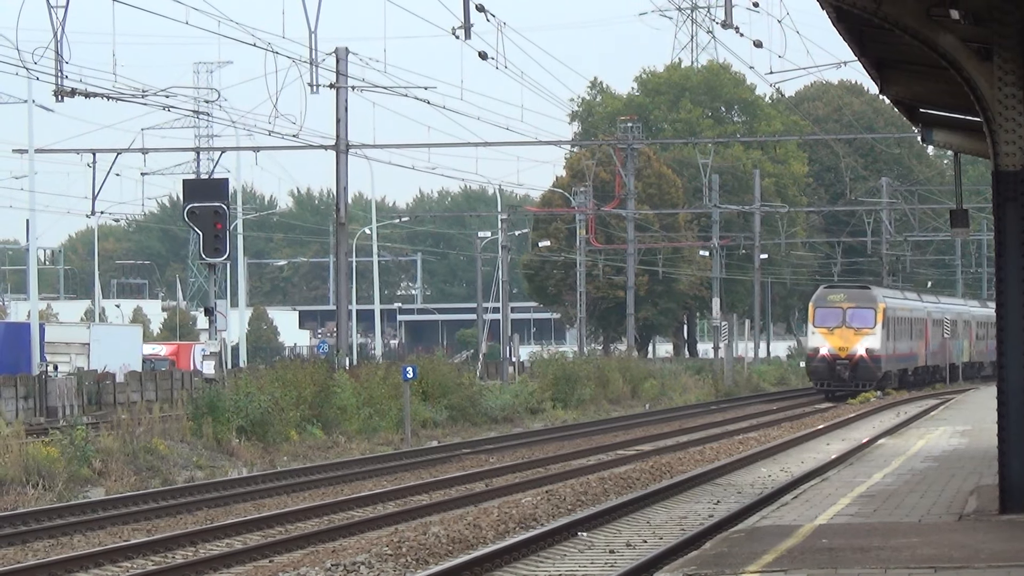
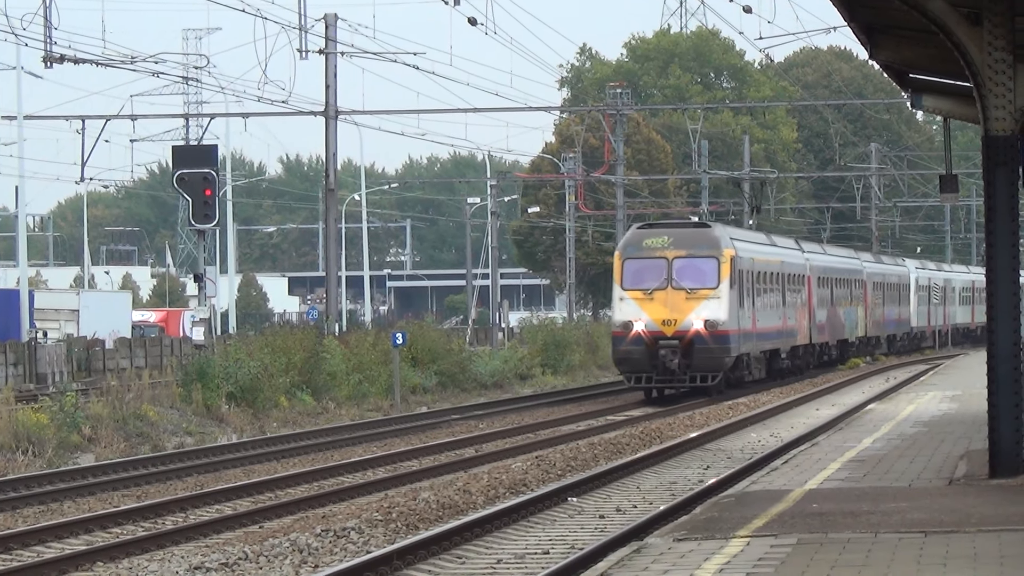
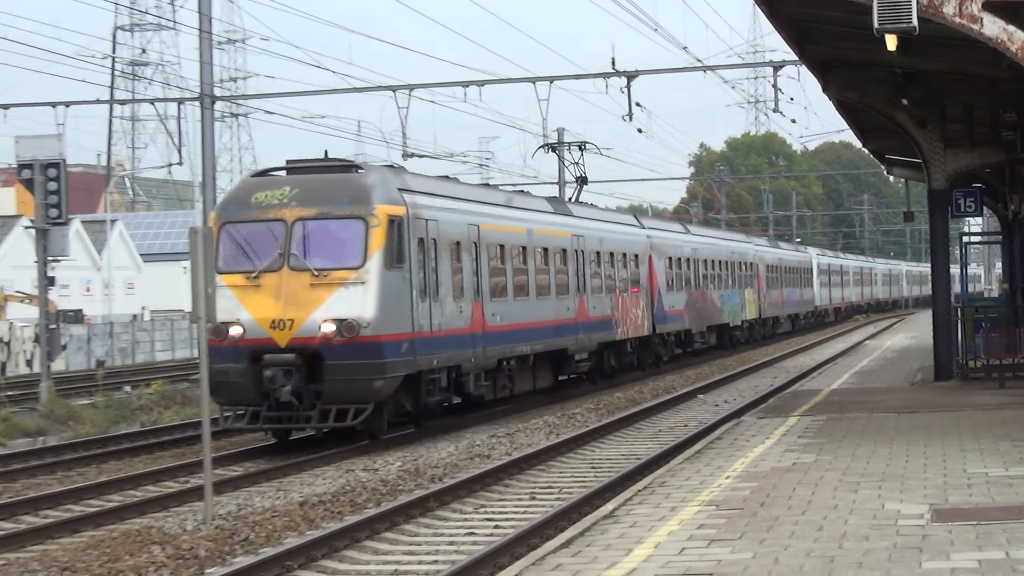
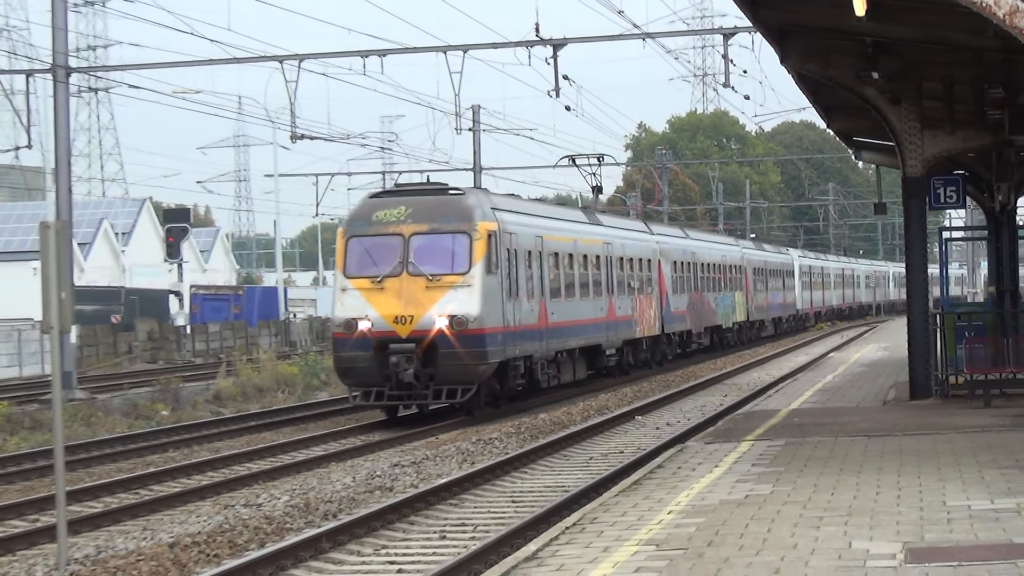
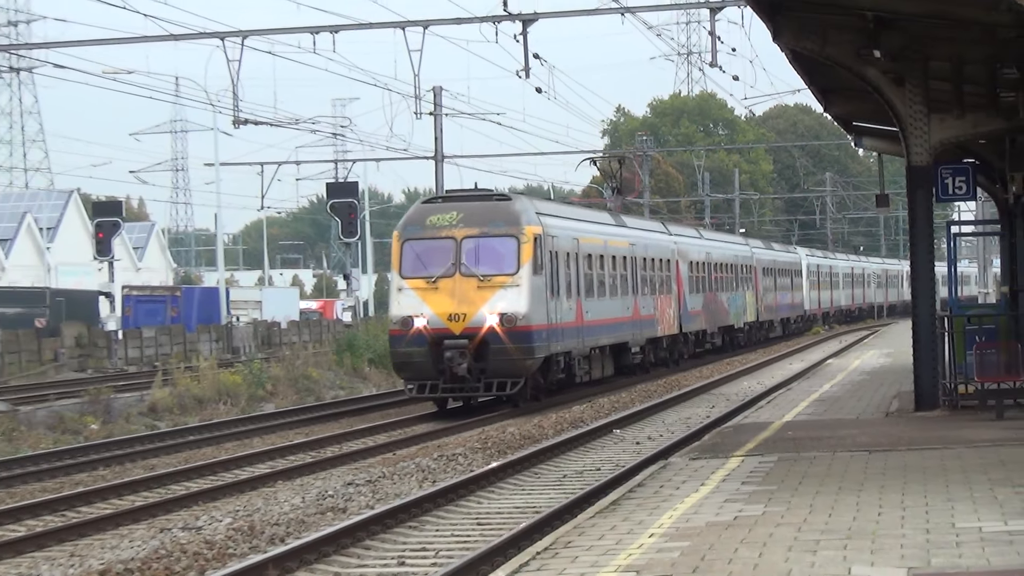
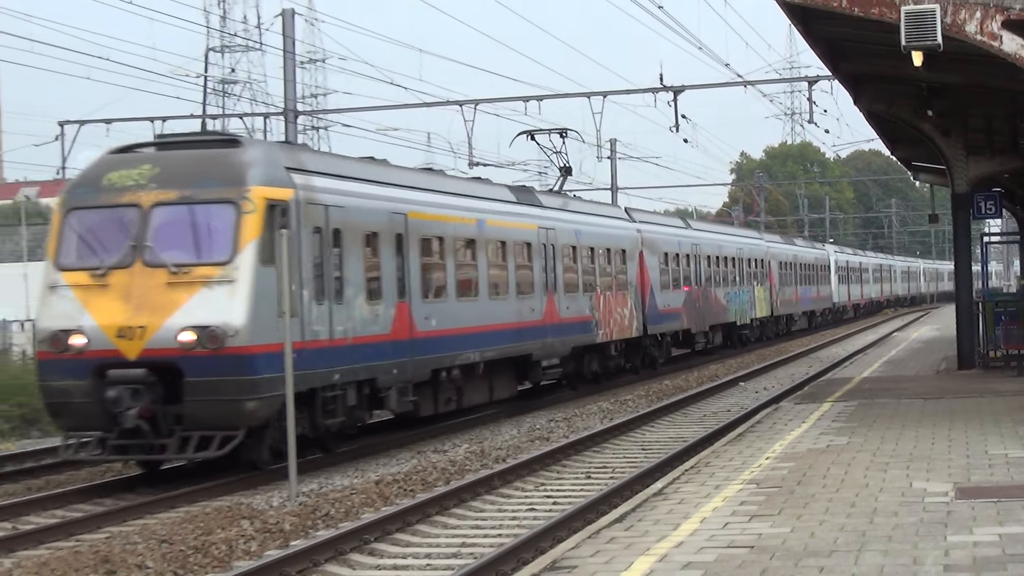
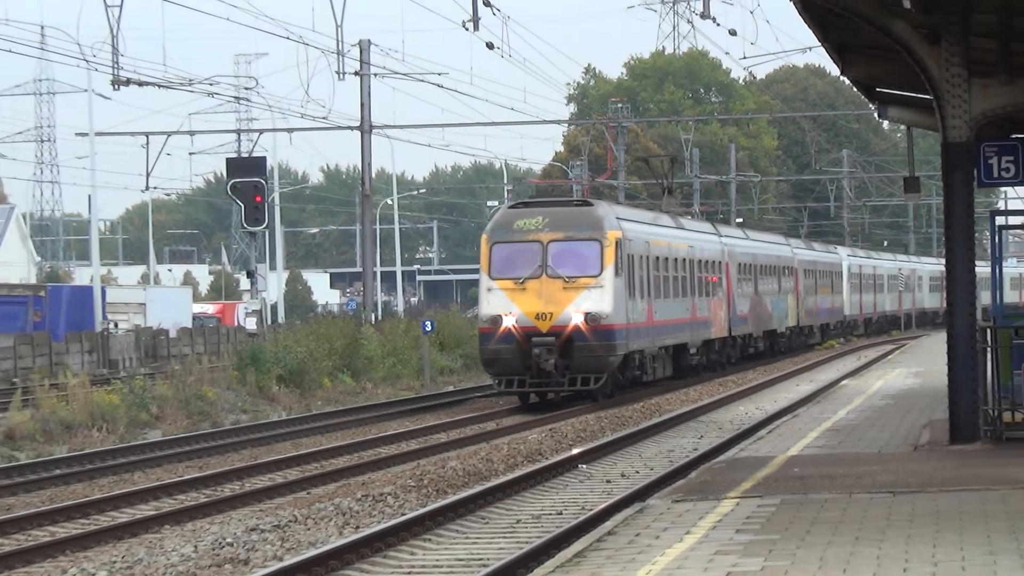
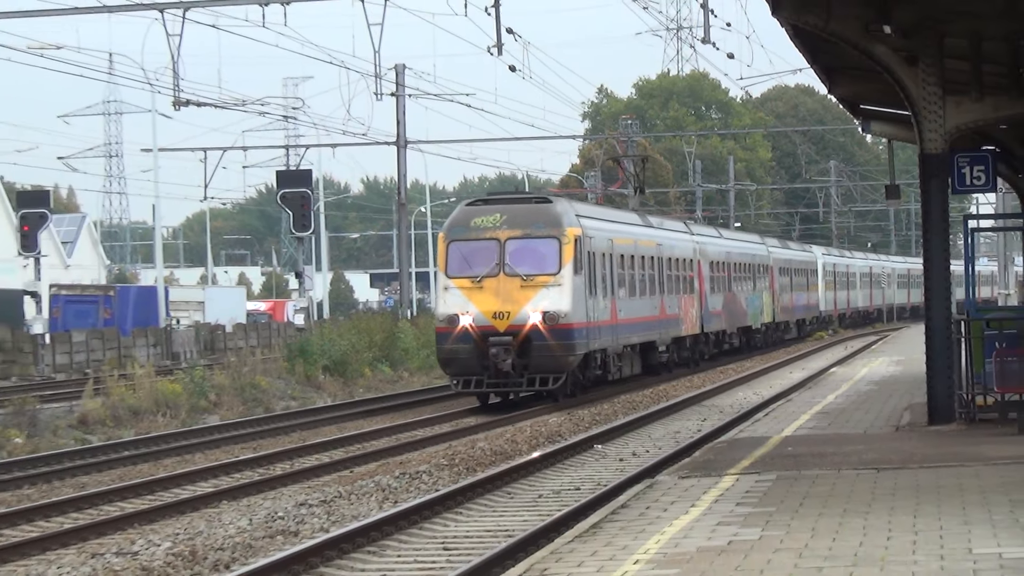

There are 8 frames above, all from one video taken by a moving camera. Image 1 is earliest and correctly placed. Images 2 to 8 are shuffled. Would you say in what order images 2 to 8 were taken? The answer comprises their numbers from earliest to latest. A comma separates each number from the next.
2, 7, 8, 5, 4, 3, 6
